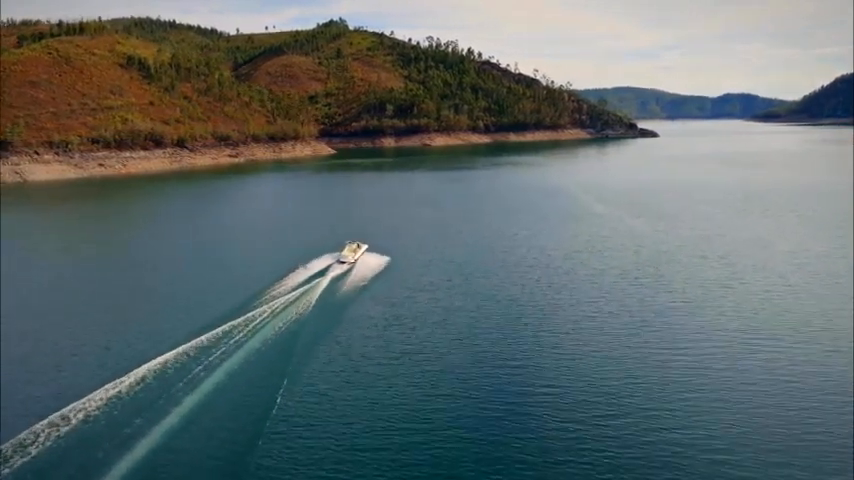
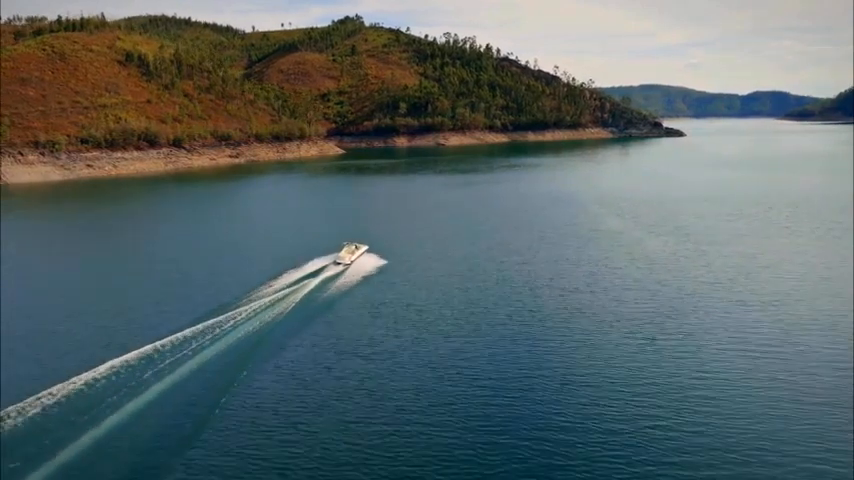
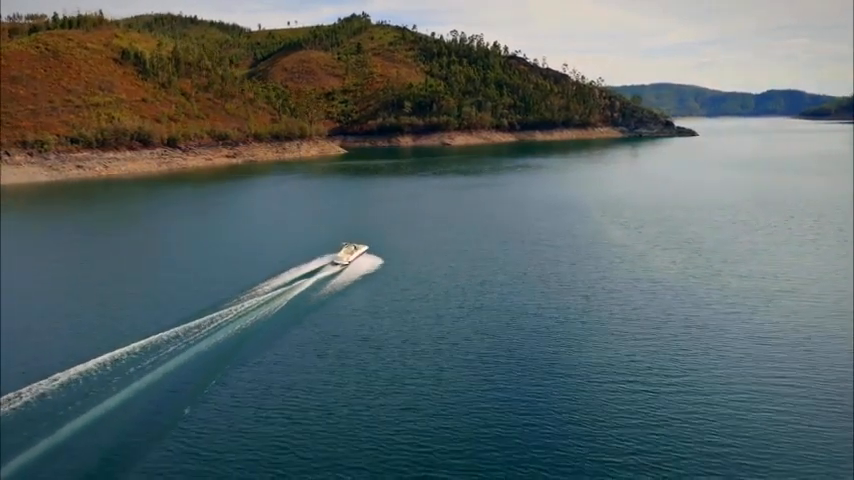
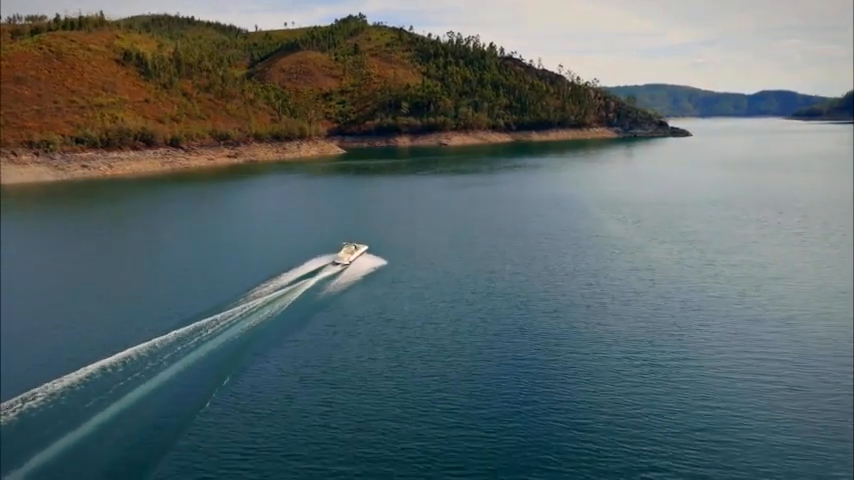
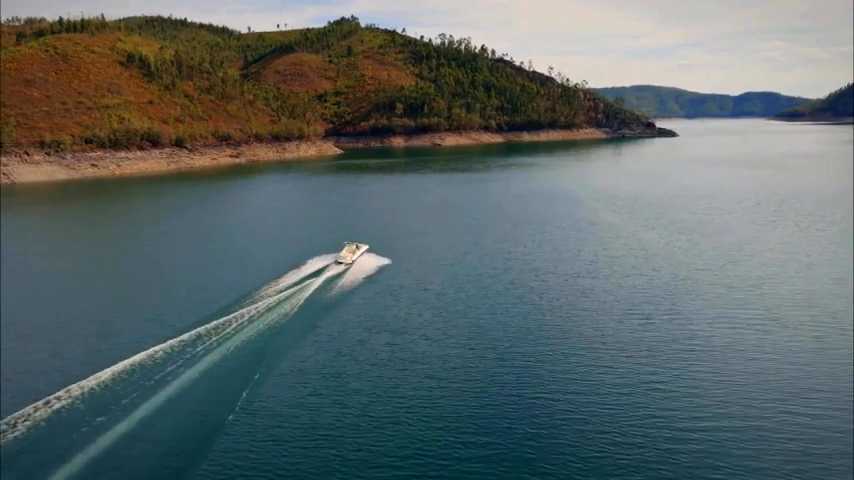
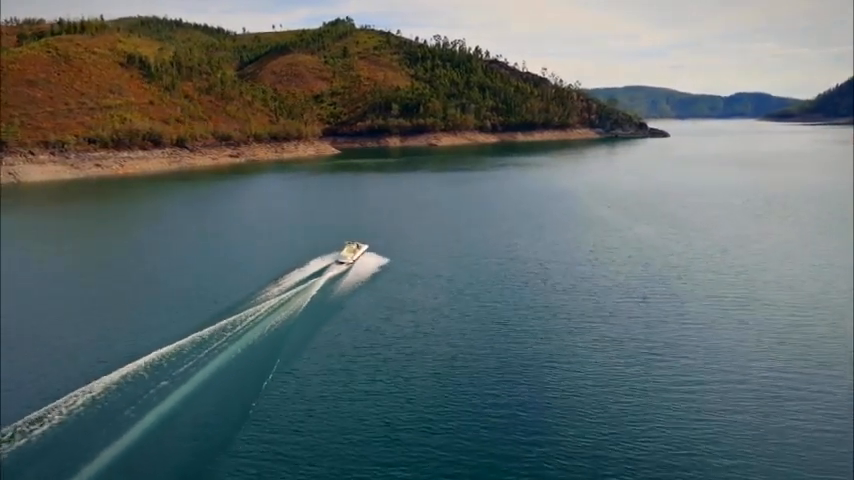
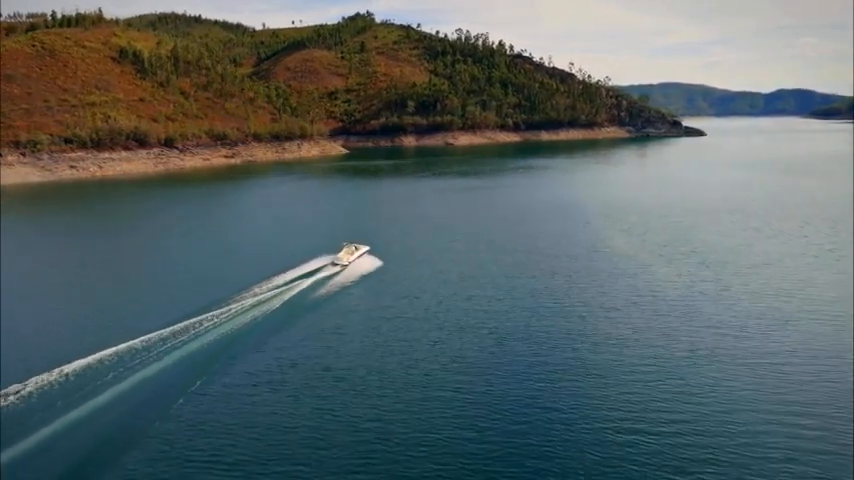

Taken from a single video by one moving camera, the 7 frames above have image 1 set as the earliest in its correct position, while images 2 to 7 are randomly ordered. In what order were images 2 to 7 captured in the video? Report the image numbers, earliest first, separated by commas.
6, 5, 2, 4, 3, 7
